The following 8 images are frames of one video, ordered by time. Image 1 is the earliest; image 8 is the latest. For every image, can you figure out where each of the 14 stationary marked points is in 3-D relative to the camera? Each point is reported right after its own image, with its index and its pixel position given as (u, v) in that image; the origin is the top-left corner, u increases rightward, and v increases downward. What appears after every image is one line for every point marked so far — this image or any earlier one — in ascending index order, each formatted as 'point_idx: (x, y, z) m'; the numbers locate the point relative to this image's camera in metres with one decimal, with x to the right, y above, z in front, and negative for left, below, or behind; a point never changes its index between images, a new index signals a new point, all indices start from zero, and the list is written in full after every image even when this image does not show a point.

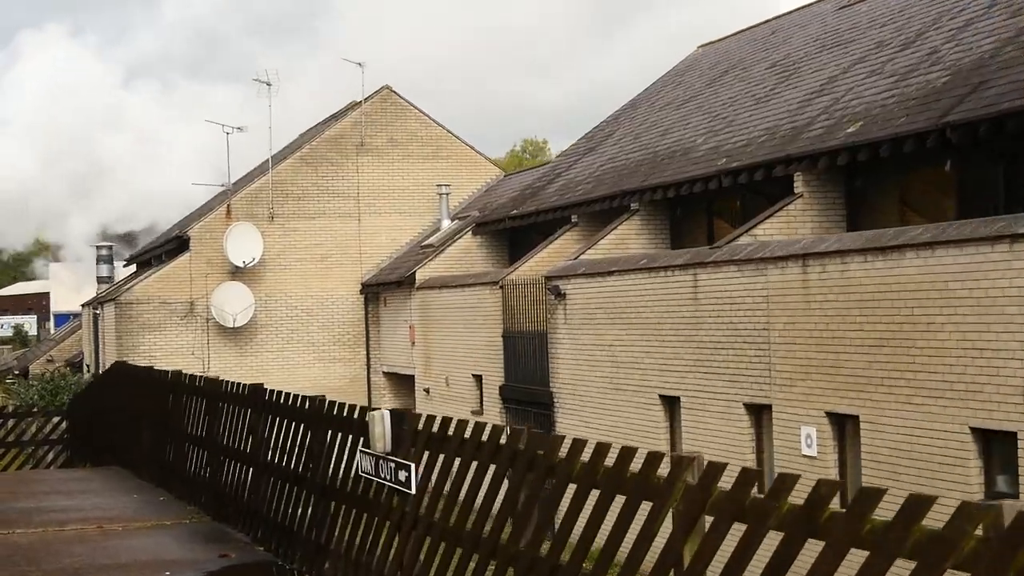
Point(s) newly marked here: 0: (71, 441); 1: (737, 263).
0: (-5.5, -2.0, +17.0) m
1: (+2.2, +0.2, +13.2) m
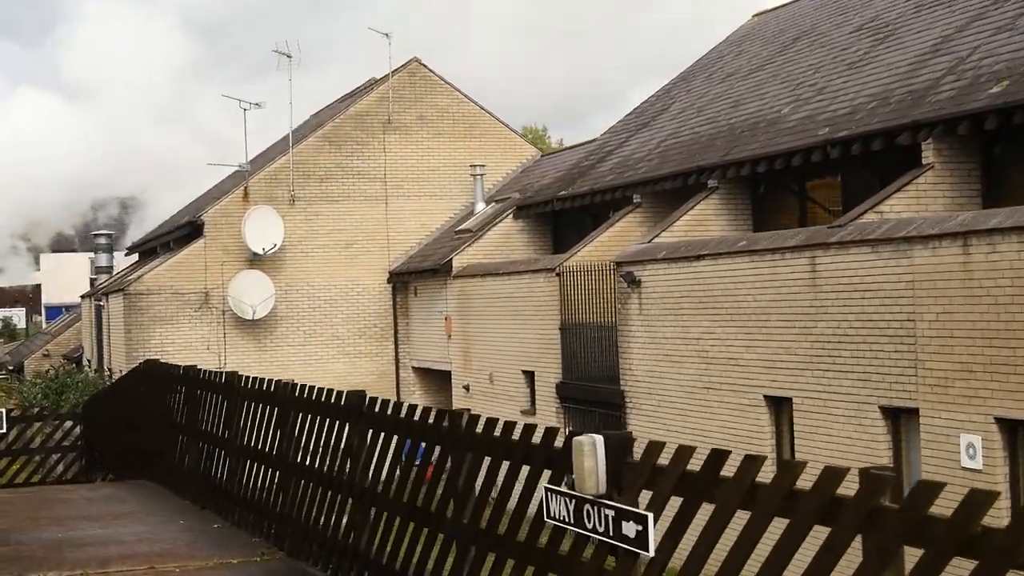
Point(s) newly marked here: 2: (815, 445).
0: (-4.7, -1.8, +15.1) m
1: (+3.0, +0.4, +11.4) m
2: (+2.8, -1.4, +12.3) m
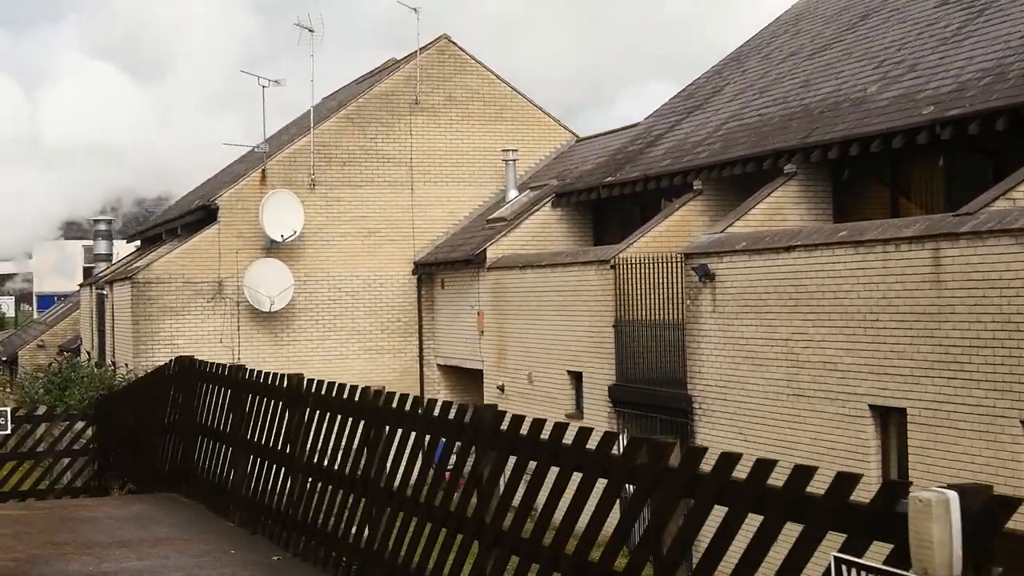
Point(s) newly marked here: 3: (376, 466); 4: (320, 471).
0: (-4.1, -1.7, +13.6) m
1: (+3.7, +0.4, +9.9) m
2: (+3.4, -1.4, +10.8) m
3: (-0.7, -0.9, +6.7) m
4: (-1.0, -1.0, +7.3) m
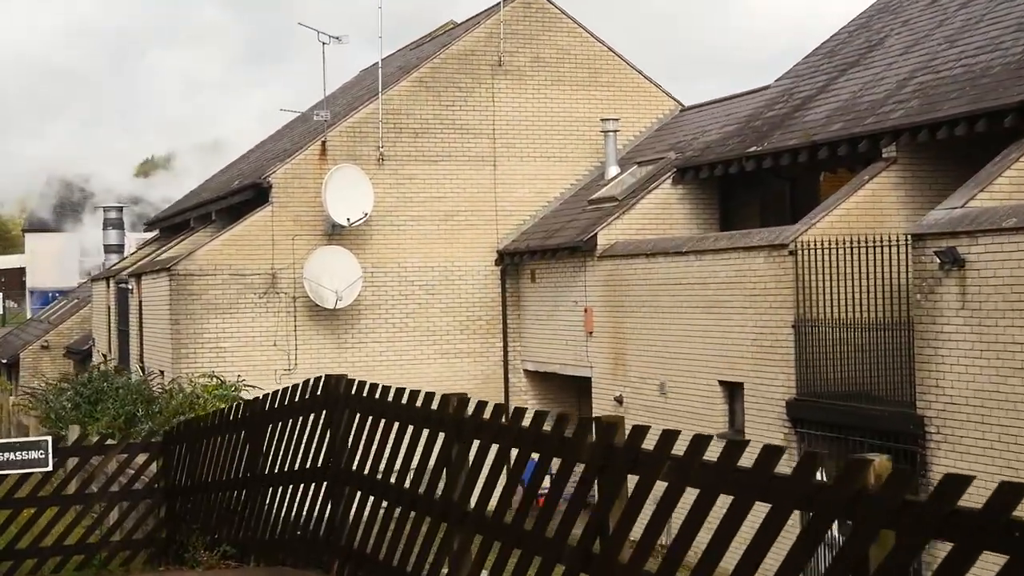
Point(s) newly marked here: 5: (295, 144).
0: (-2.6, -1.6, +10.4) m
1: (+5.2, +0.5, +6.8) m
2: (+4.9, -1.3, +7.7) m
3: (+0.9, -0.8, +3.5) m
4: (+0.5, -0.9, +4.1) m
5: (-3.1, +2.1, +19.5) m
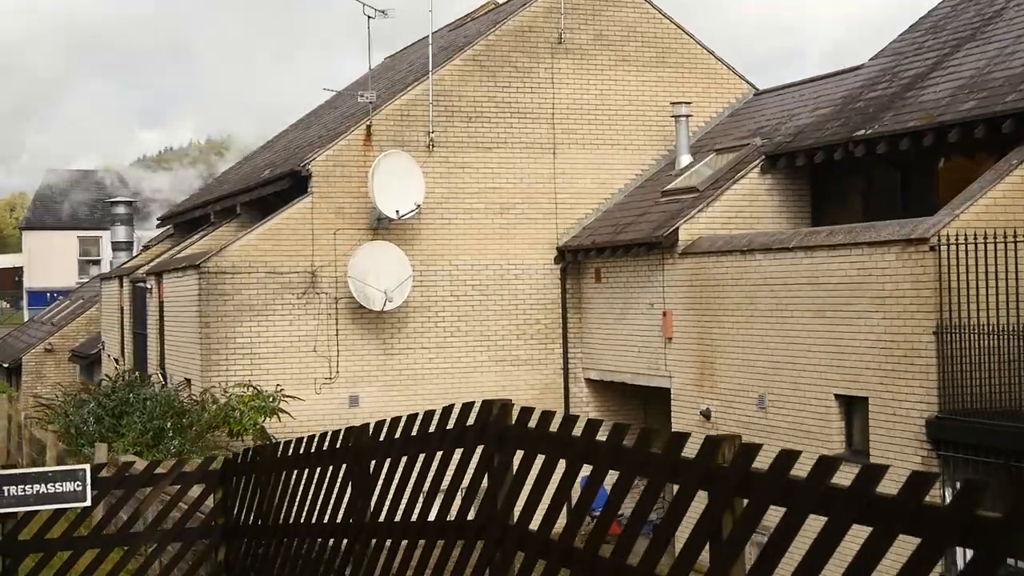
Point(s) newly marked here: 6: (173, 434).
0: (-1.8, -1.6, +8.6) m
1: (+6.1, +0.5, +5.1) m
2: (+5.8, -1.3, +6.0) m
3: (+1.8, -0.8, +1.8) m
4: (+1.4, -0.9, +2.4) m
5: (-2.3, +2.1, +17.8) m
6: (-3.5, -1.5, +13.9) m
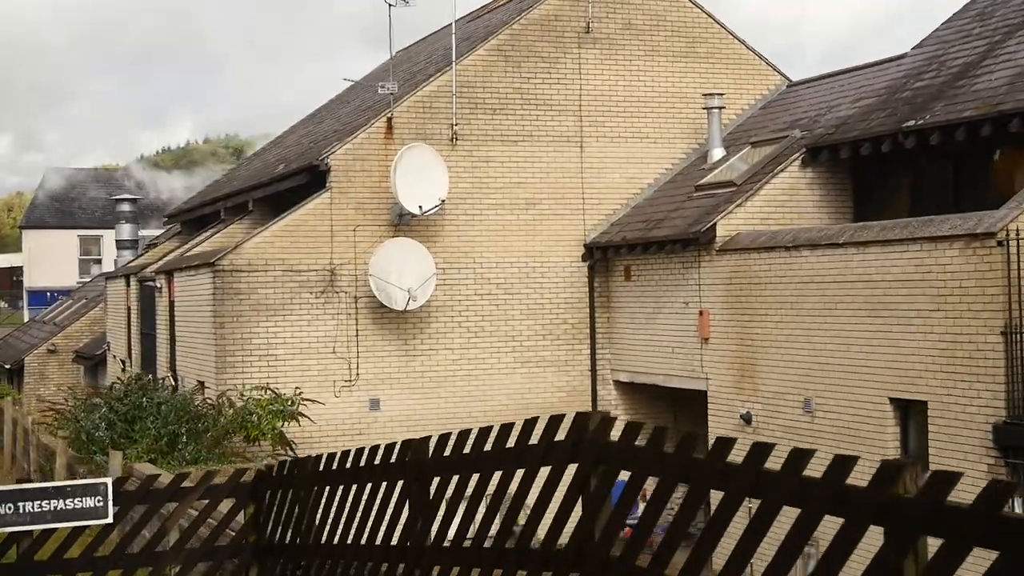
0: (-1.5, -1.6, +8.0) m
1: (+6.4, +0.5, +4.5) m
2: (+6.1, -1.3, +5.4) m
3: (+2.1, -0.8, +1.1) m
4: (+1.7, -0.9, +1.8) m
5: (-2.0, +2.1, +17.1) m
6: (-3.2, -1.5, +13.3) m
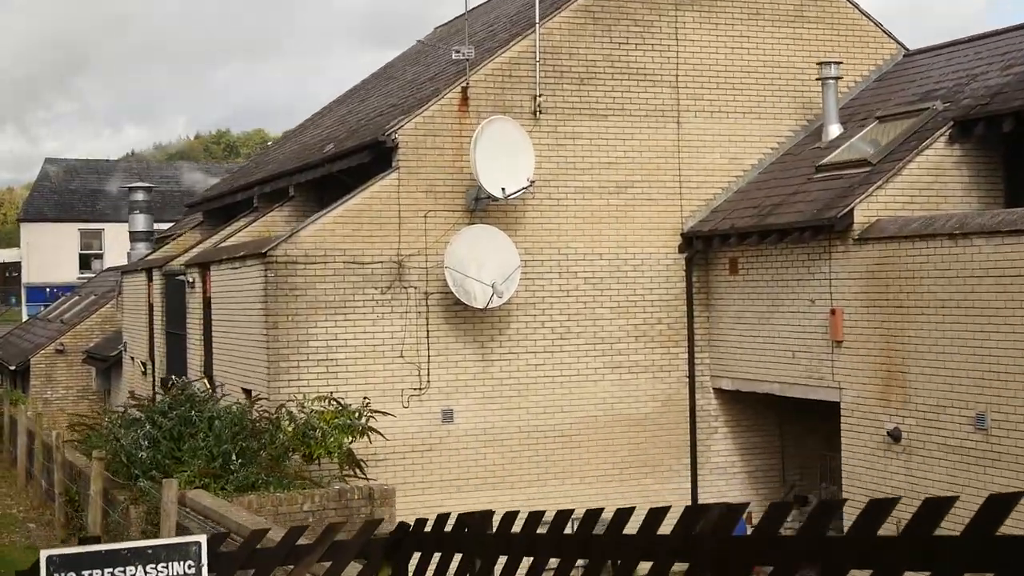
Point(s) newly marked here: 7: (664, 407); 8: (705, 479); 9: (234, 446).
0: (-0.5, -1.5, +6.0) m
1: (+7.4, +0.5, +2.5) m
2: (+7.1, -1.3, +3.4) m
3: (+3.2, -0.8, -0.8) m
4: (+2.8, -0.9, -0.2) m
5: (-1.1, +2.1, +15.1) m
6: (-2.2, -1.4, +11.3) m
7: (+1.6, -1.3, +14.5) m
8: (+2.1, -2.0, +14.6) m
9: (-2.3, -1.3, +11.3) m
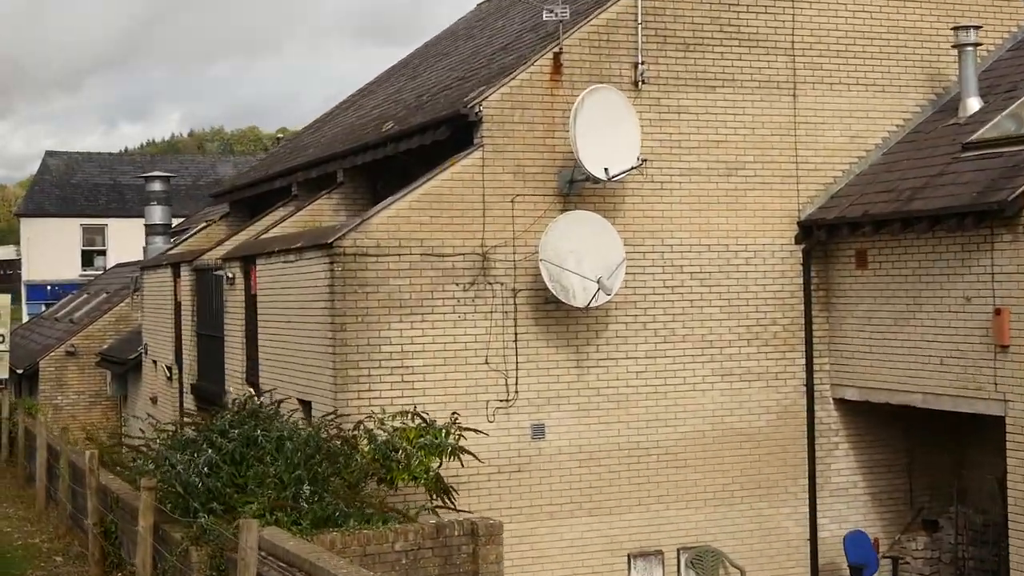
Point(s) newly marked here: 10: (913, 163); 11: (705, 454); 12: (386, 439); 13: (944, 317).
0: (+0.4, -1.5, +4.2) m
1: (+8.3, +0.5, +0.7) m
2: (+8.0, -1.3, +1.7) m
3: (+4.1, -0.8, -2.6) m
4: (+3.7, -0.9, -2.0) m
5: (-0.2, +2.2, +13.3) m
6: (-1.3, -1.4, +9.4) m
7: (+2.5, -1.2, +12.7) m
8: (+2.9, -2.0, +12.8) m
9: (-1.4, -1.3, +9.5) m
10: (+3.7, +1.1, +12.4) m
11: (+1.8, -1.5, +12.4) m
12: (-1.0, -1.1, +10.3) m
13: (+3.6, -0.2, +11.4) m
